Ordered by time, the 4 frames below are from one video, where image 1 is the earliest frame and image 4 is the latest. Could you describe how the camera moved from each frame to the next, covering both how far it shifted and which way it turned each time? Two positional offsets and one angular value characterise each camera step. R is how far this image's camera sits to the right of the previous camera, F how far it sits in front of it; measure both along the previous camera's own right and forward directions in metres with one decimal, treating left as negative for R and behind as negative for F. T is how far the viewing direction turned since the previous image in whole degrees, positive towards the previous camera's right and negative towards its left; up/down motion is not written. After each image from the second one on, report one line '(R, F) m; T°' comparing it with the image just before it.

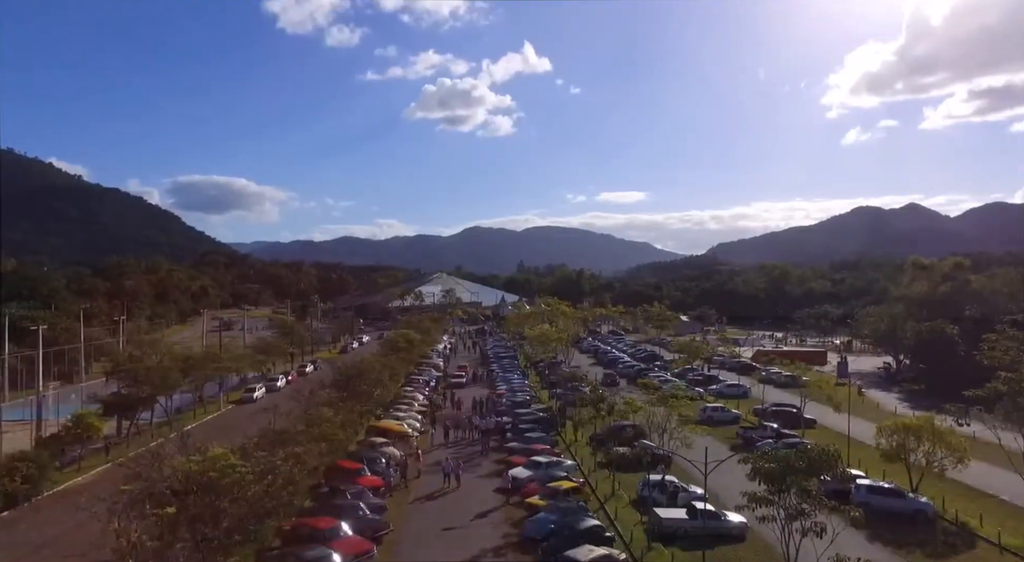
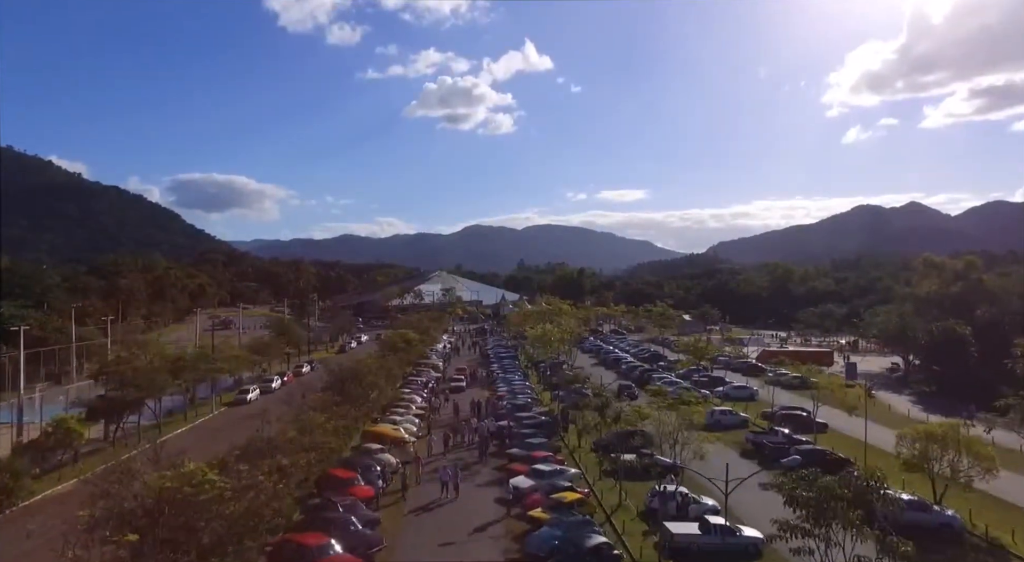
(0.0, +1.0) m; 0°
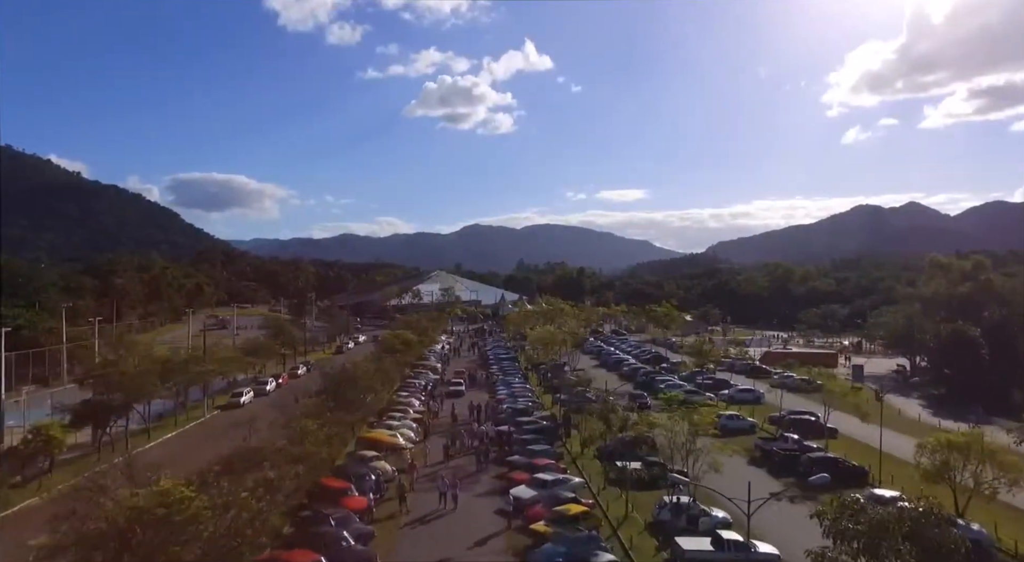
(0.0, +0.8) m; 0°
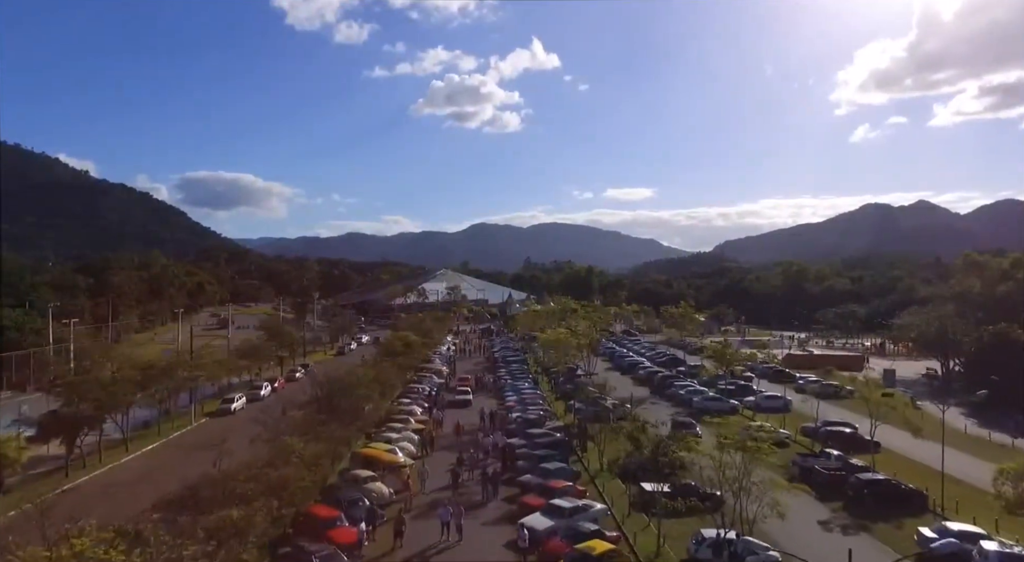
(-0.2, +2.3) m; -1°
